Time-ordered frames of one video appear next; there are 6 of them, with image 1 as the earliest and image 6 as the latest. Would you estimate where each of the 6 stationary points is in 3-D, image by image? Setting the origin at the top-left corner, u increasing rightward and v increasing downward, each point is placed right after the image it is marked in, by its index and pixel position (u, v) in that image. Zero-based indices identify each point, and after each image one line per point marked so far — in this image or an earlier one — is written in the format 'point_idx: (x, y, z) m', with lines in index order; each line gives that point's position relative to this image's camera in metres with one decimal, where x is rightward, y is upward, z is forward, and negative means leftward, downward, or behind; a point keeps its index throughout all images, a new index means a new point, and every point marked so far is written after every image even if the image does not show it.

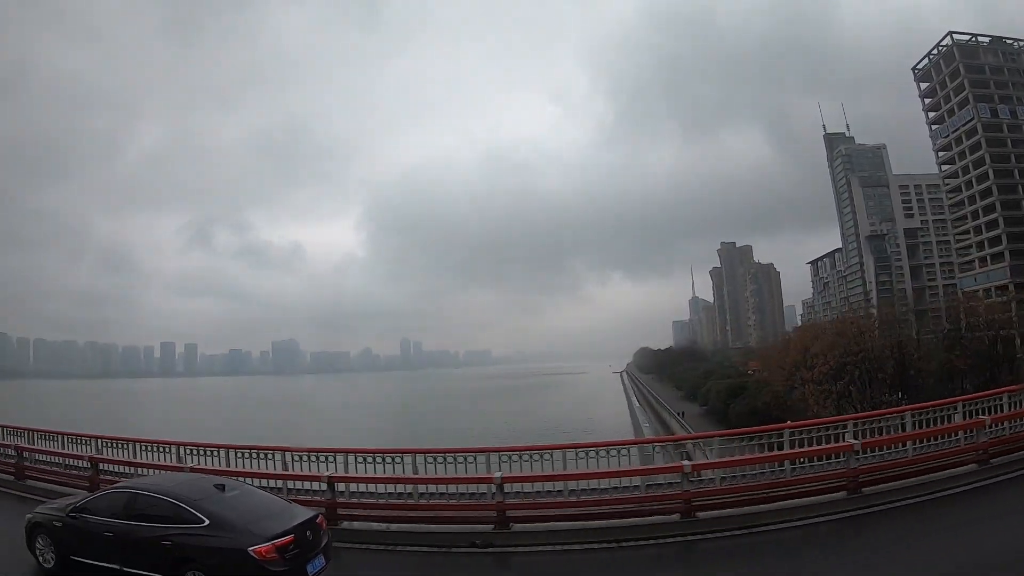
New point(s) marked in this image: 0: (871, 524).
0: (+5.4, -3.6, +8.4) m
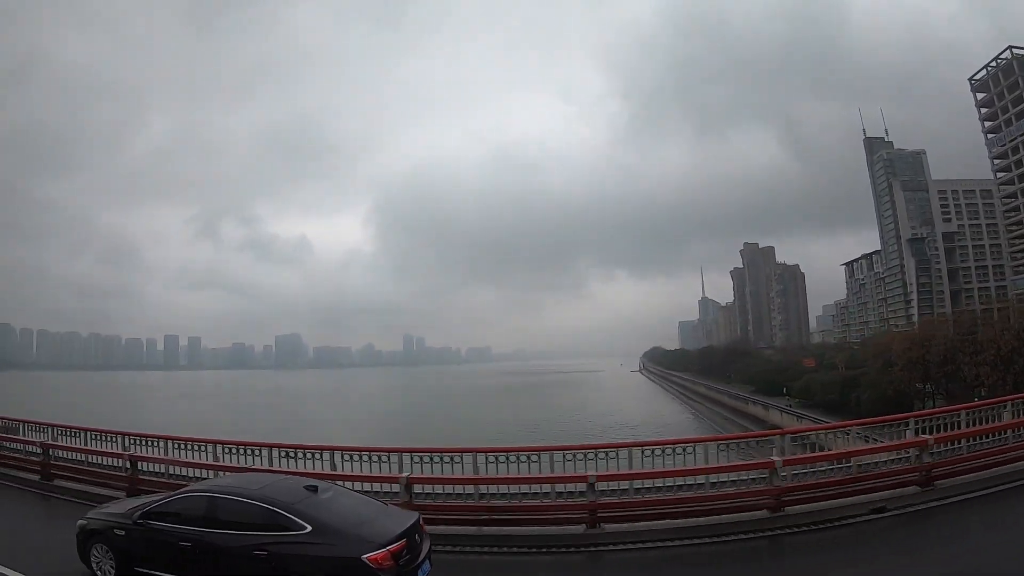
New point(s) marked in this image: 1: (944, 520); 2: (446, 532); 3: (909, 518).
0: (+6.8, -3.6, +8.5) m
1: (+6.7, -3.6, +8.4) m
2: (-1.0, -3.6, +8.2) m
3: (+6.3, -3.6, +8.7) m
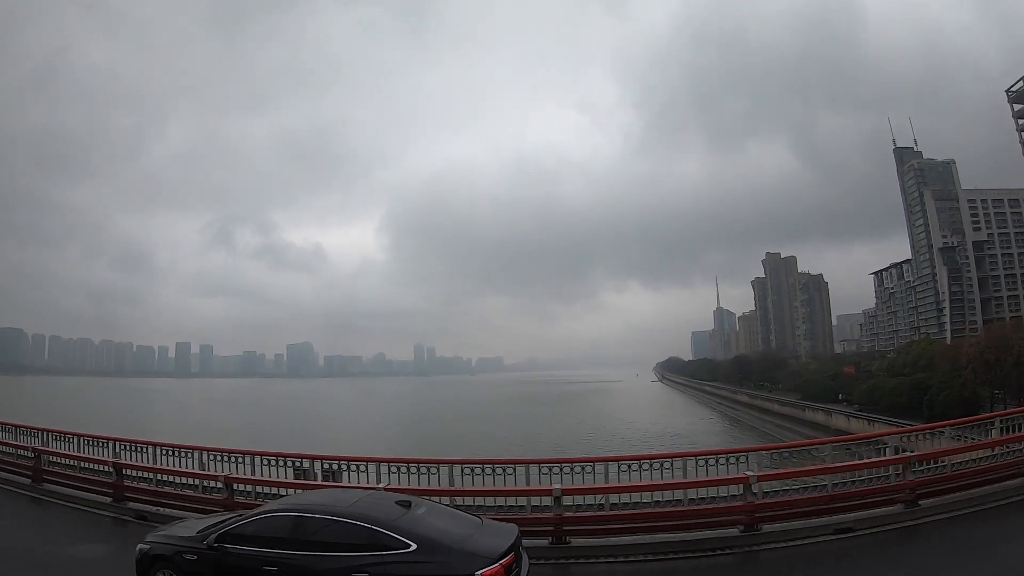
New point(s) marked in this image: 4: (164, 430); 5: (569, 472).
0: (+7.7, -3.6, +8.4) m
1: (+7.6, -3.6, +8.3) m
2: (-0.1, -3.7, +7.9) m
3: (+7.2, -3.7, +8.6) m
4: (-12.9, -4.9, +20.0) m
5: (+1.0, -3.3, +9.8) m
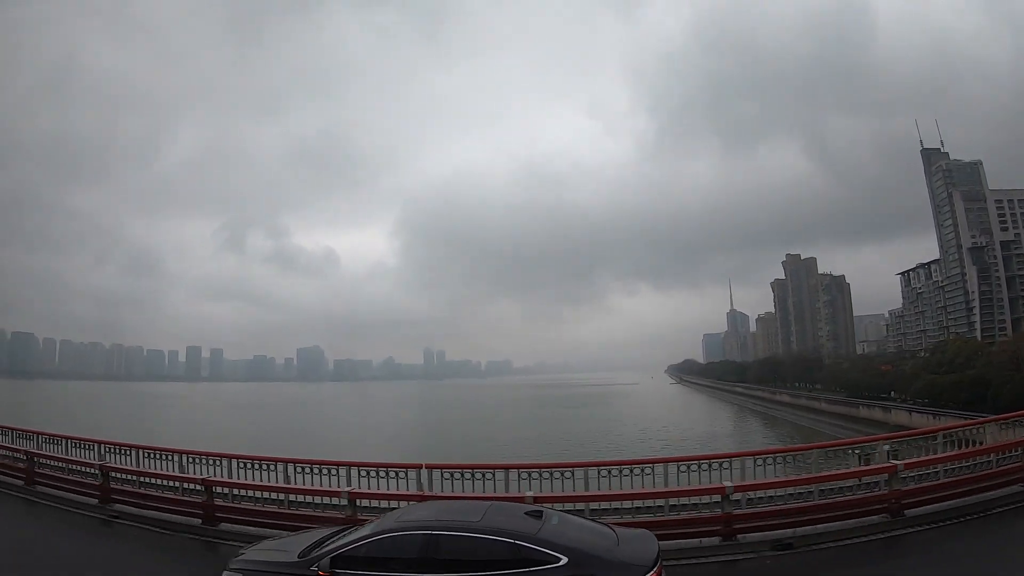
0: (+8.5, -3.6, +8.4) m
1: (+8.5, -3.6, +8.3) m
2: (+0.8, -3.6, +7.7) m
3: (+8.1, -3.6, +8.5) m
4: (-12.3, -5.0, +19.4) m
5: (+1.9, -3.3, +9.6) m
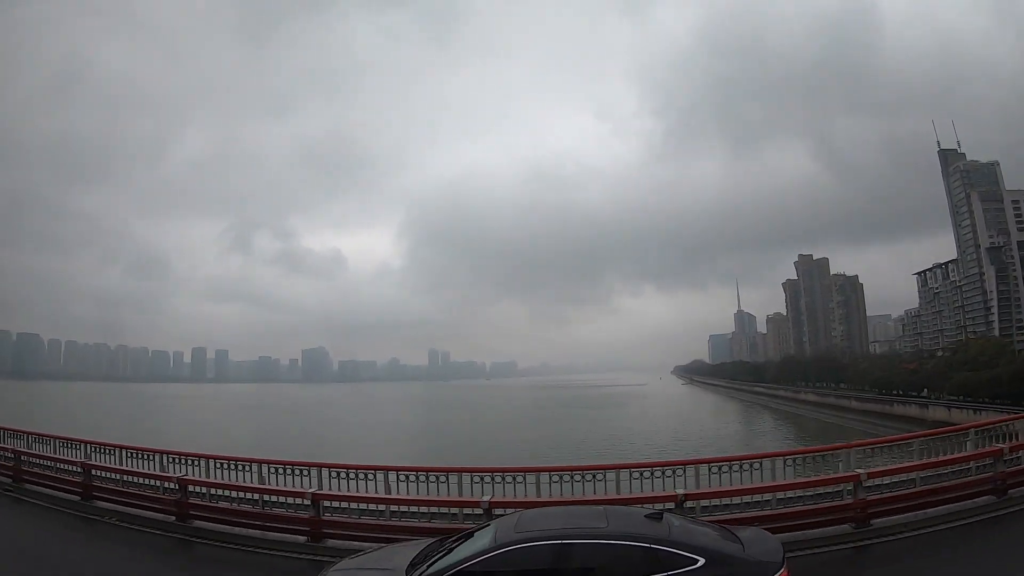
0: (+9.2, -3.6, +8.4) m
1: (+9.2, -3.6, +8.3) m
2: (+1.5, -3.6, +7.5) m
3: (+8.7, -3.6, +8.6) m
4: (-12.0, -5.0, +18.9) m
5: (+2.5, -3.2, +9.5) m
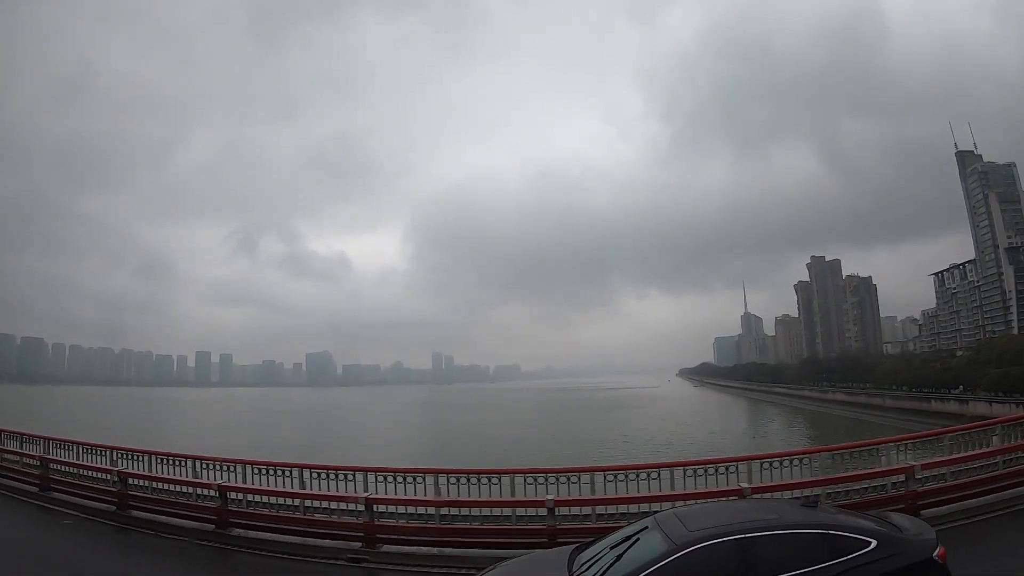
0: (+10.0, -3.5, +8.5) m
1: (+10.0, -3.5, +8.4) m
2: (+2.3, -3.5, +7.3) m
3: (+9.5, -3.6, +8.6) m
4: (-11.5, -5.0, +18.2) m
5: (+3.3, -3.2, +9.3) m
